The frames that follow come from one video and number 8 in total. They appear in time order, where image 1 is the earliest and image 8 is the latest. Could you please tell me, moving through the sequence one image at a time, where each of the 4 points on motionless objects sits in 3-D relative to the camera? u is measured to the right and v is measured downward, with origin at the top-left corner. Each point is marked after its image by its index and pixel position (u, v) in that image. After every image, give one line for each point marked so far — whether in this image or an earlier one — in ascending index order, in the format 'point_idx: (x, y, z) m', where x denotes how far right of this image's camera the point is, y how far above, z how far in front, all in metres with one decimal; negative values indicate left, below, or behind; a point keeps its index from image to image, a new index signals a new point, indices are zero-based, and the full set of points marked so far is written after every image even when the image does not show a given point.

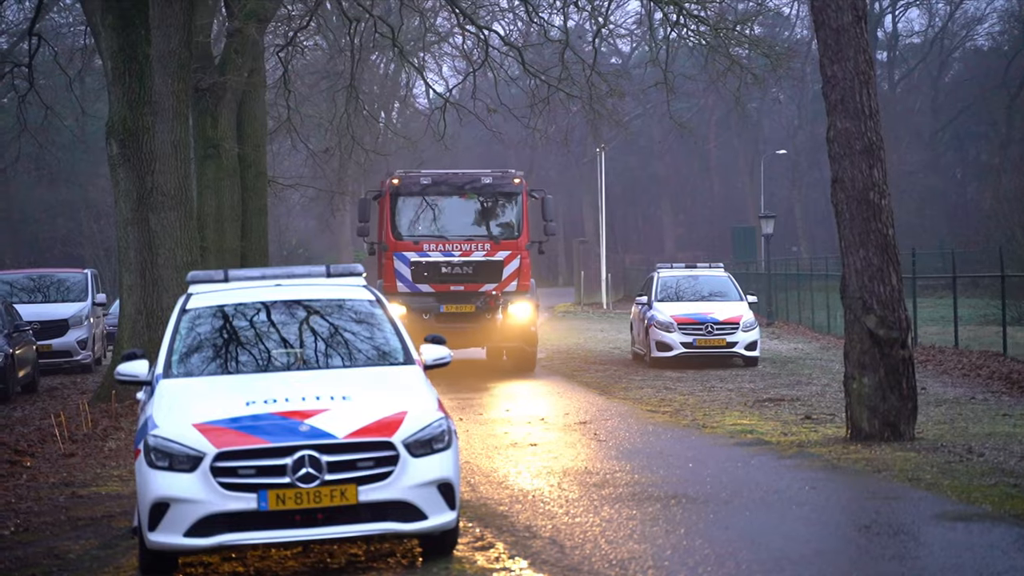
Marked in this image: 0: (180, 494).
0: (-2.0, -1.3, +6.2) m
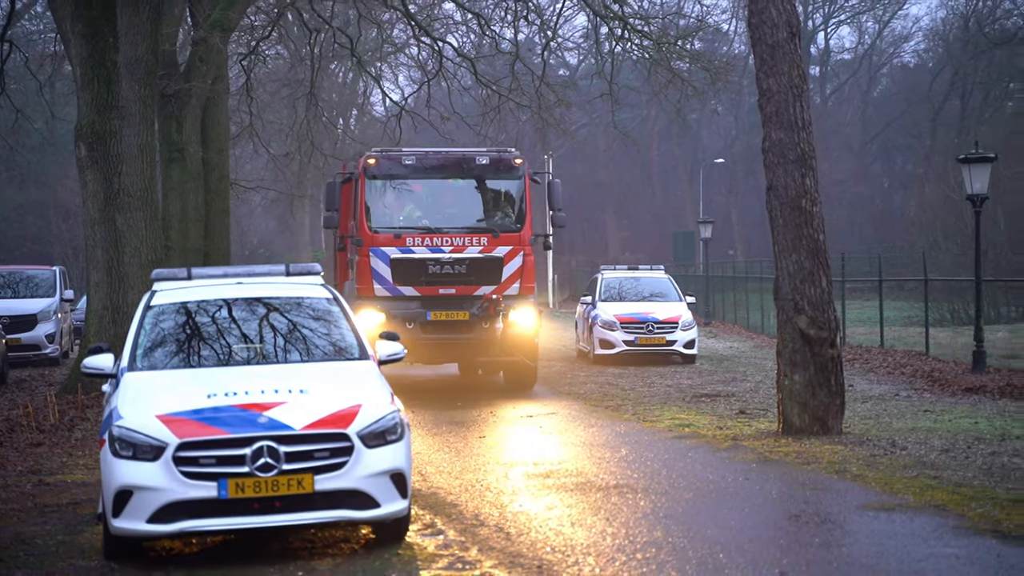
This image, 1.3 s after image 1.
0: (-2.4, -1.3, +6.4) m
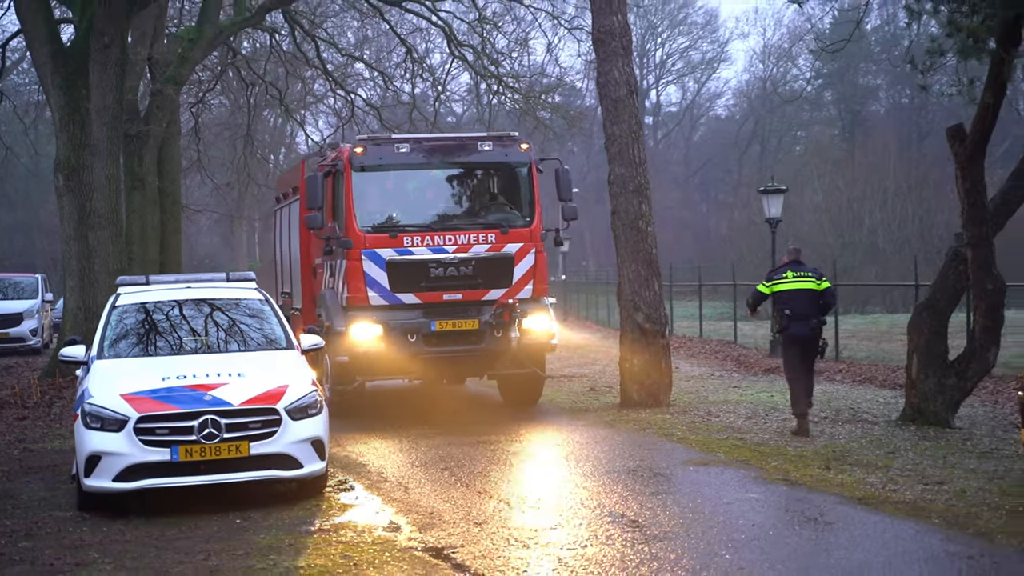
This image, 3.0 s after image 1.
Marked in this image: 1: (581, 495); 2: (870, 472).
0: (-3.2, -1.3, +8.0) m
1: (+0.5, -1.7, +8.3) m
2: (+3.2, -1.6, +9.1) m
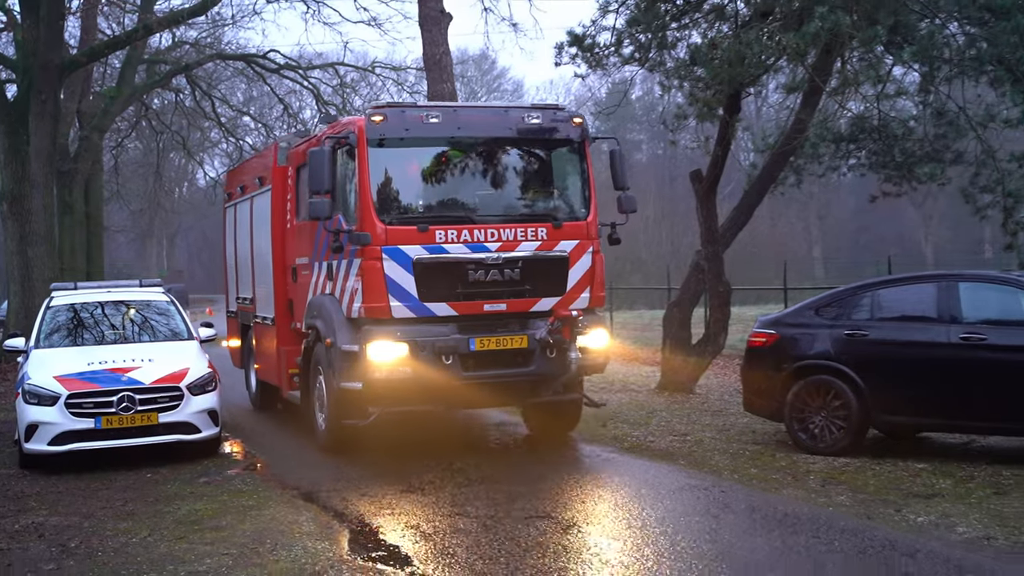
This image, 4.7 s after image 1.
0: (-4.8, -1.3, +10.3) m
1: (-1.0, -1.8, +10.9) m
2: (+1.5, -1.7, +11.9) m
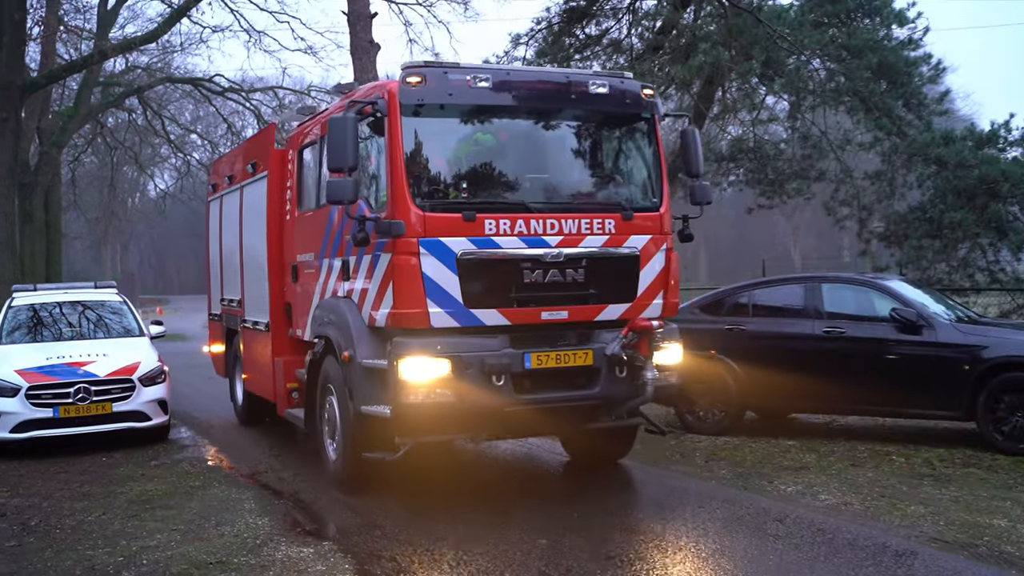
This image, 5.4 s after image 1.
0: (-5.7, -1.3, +11.3) m
1: (-2.0, -1.8, +12.1) m
2: (+0.5, -1.7, +13.3) m
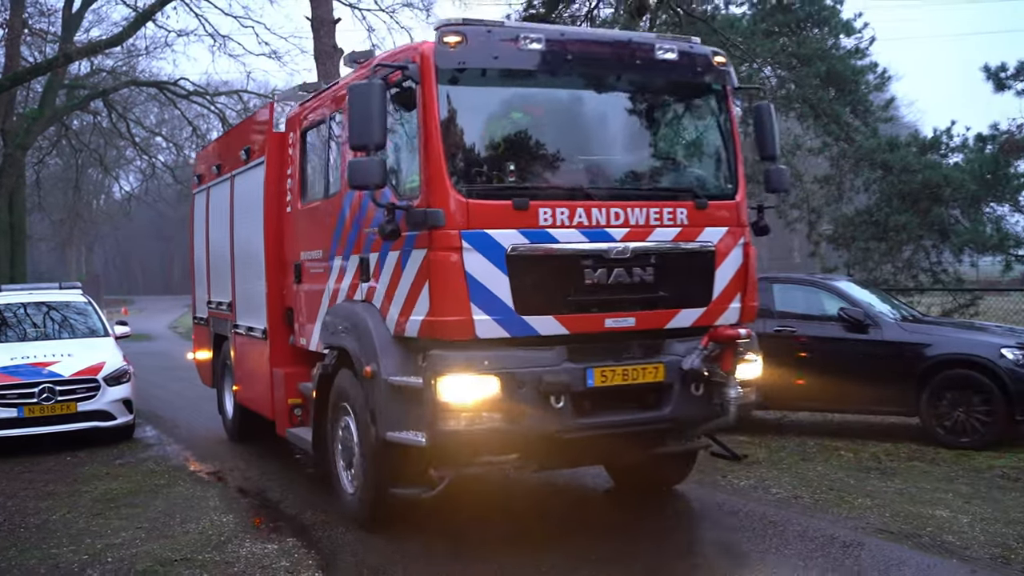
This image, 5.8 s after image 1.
0: (-6.1, -1.4, +11.4) m
1: (-2.5, -1.8, +12.3) m
2: (0.0, -1.7, +13.6) m
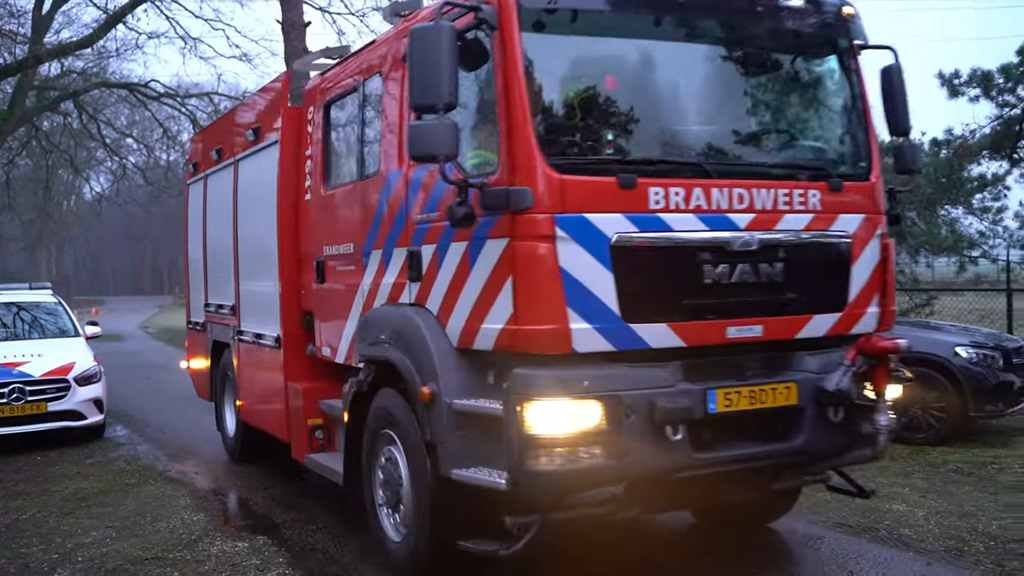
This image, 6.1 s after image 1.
0: (-6.5, -1.4, +11.4) m
1: (-2.9, -1.8, +12.5) m
2: (-0.5, -1.7, +13.8) m
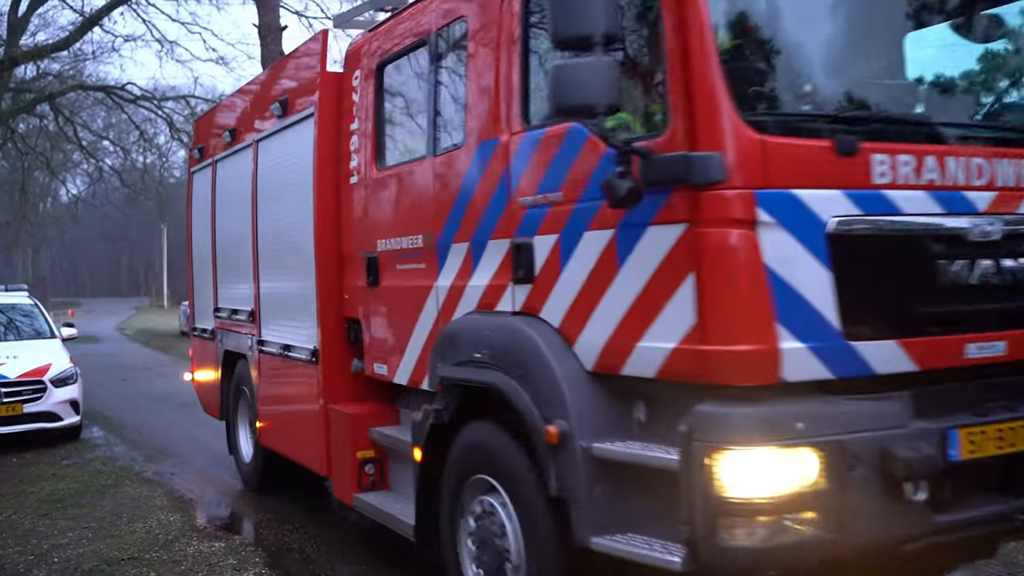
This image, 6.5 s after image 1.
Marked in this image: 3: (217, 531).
0: (-6.8, -1.4, +11.4) m
1: (-3.2, -1.8, +12.6) m
2: (-0.8, -1.7, +13.9) m
3: (-2.7, -2.2, +9.4) m
